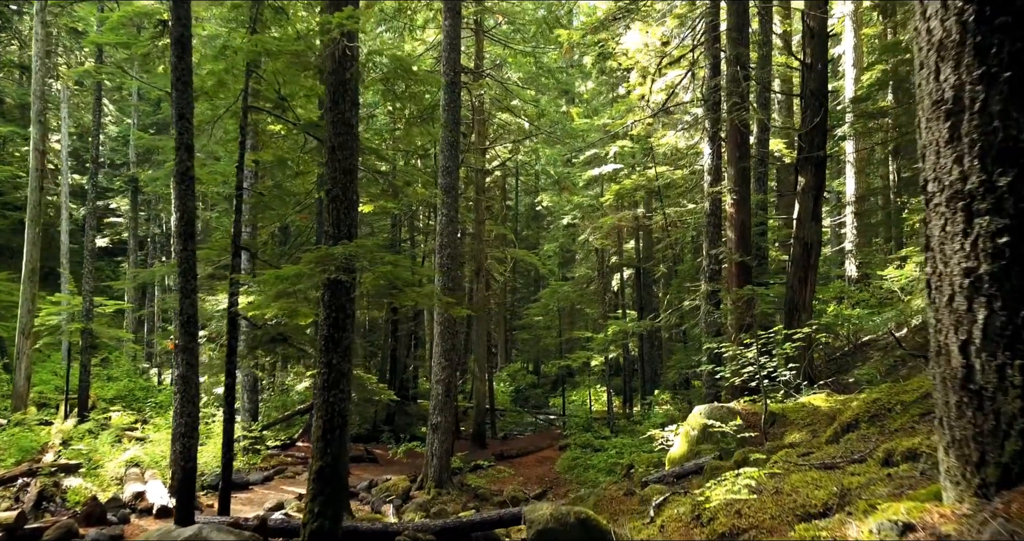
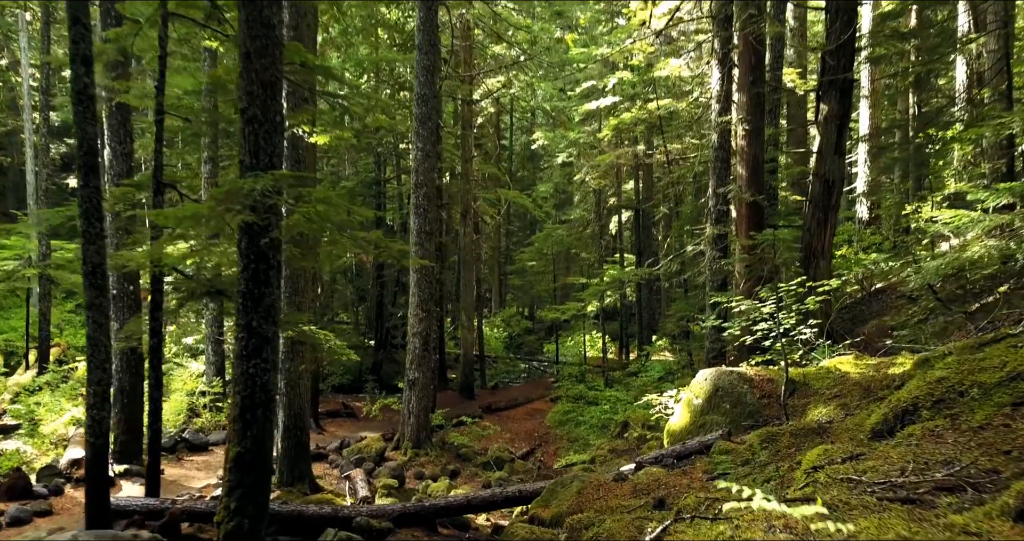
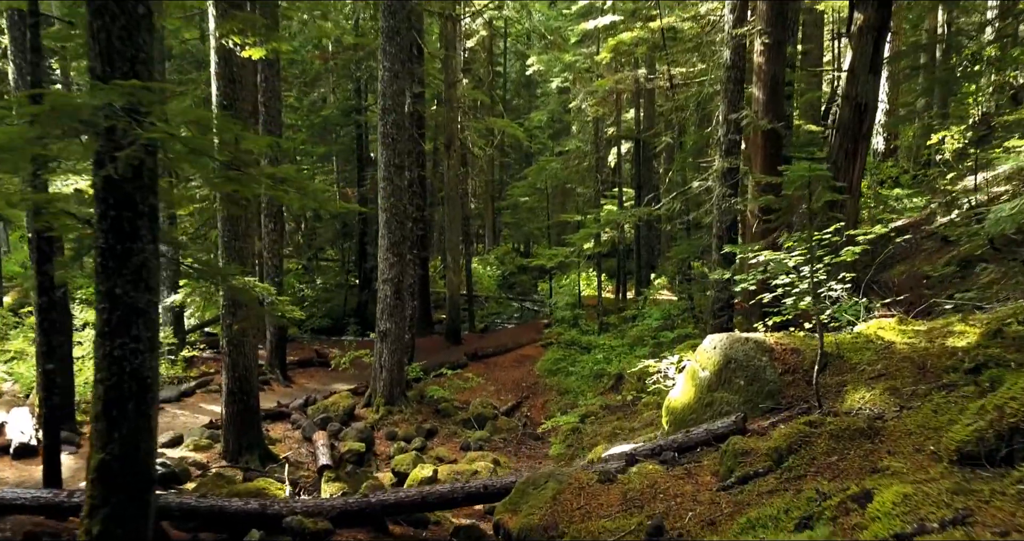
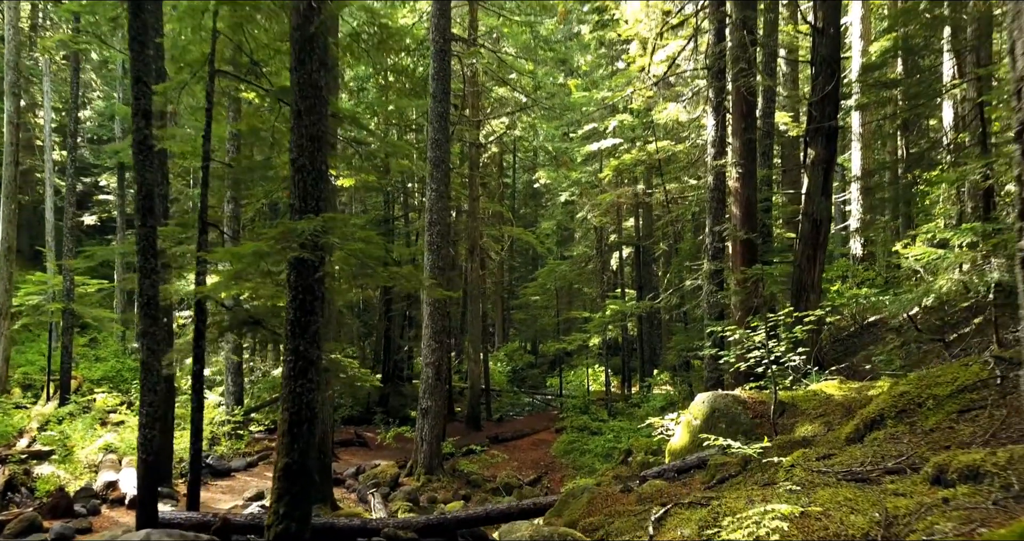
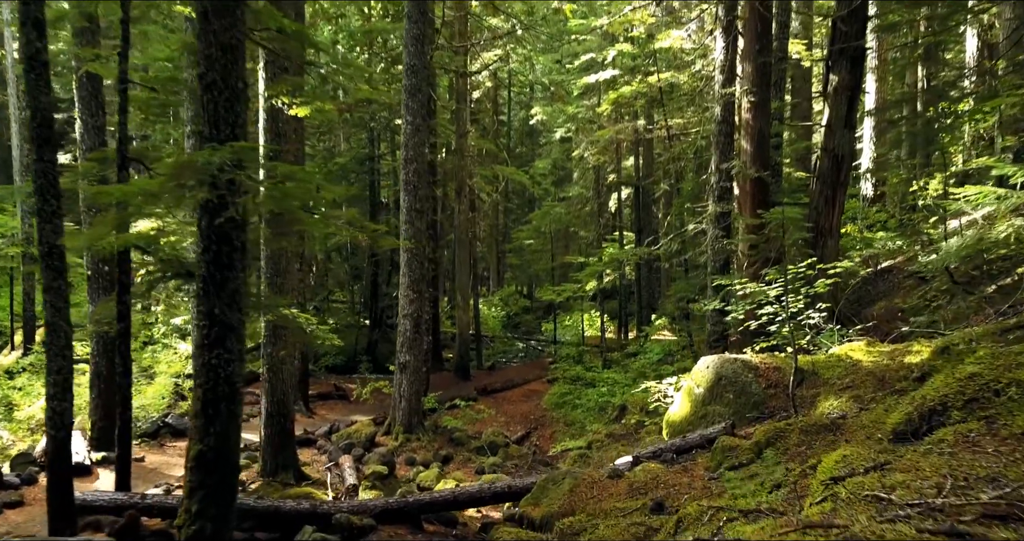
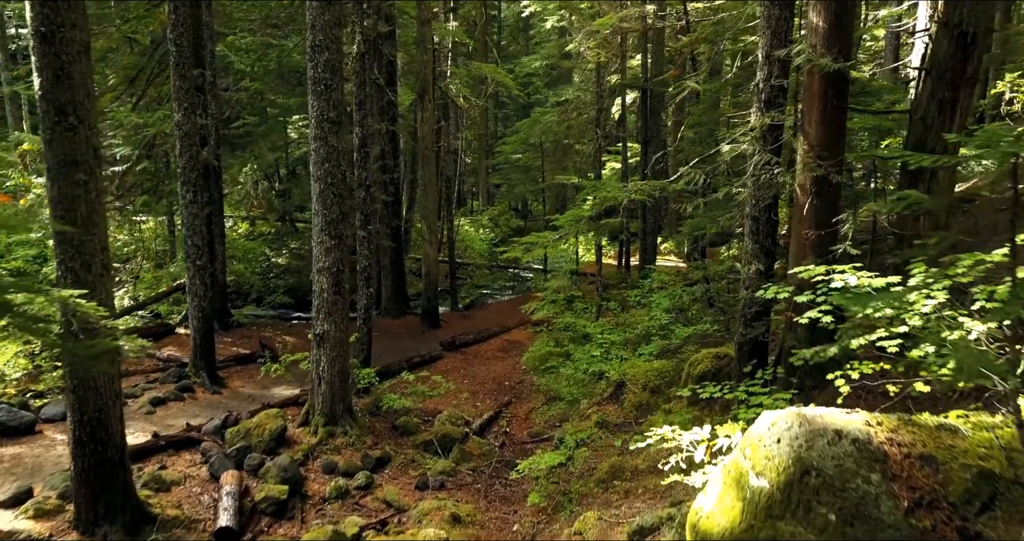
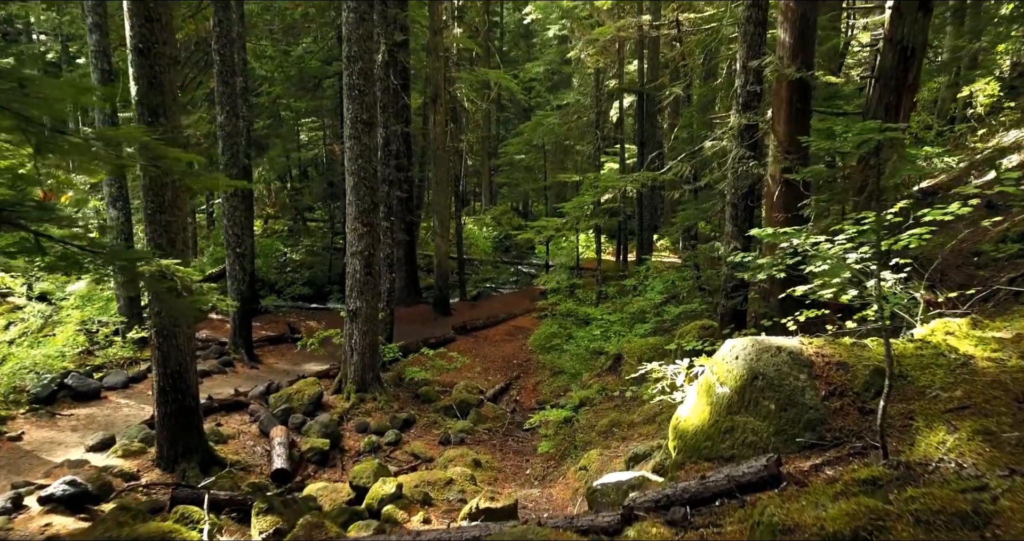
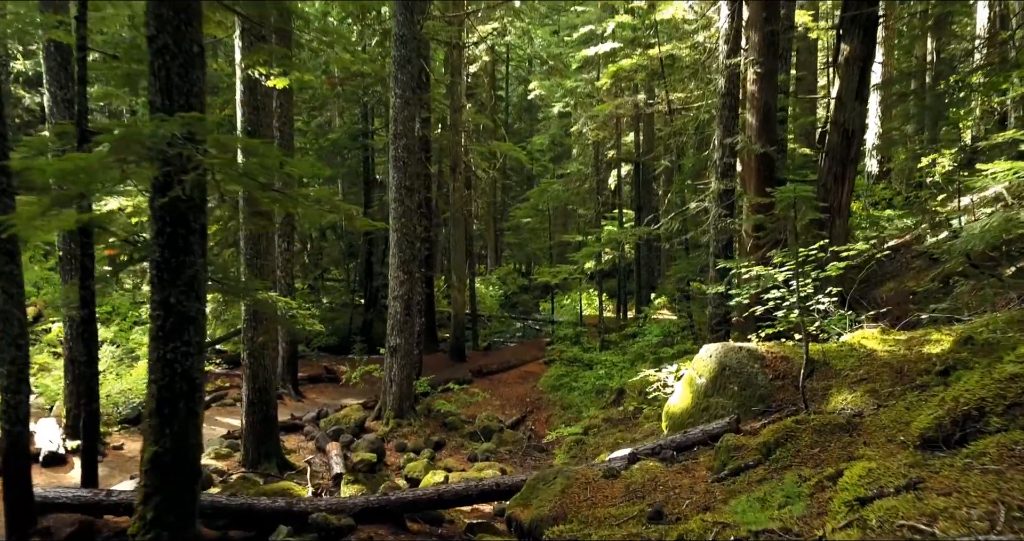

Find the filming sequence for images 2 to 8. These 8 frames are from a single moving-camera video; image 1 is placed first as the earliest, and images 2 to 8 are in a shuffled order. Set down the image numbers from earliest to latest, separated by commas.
4, 2, 5, 8, 3, 7, 6
